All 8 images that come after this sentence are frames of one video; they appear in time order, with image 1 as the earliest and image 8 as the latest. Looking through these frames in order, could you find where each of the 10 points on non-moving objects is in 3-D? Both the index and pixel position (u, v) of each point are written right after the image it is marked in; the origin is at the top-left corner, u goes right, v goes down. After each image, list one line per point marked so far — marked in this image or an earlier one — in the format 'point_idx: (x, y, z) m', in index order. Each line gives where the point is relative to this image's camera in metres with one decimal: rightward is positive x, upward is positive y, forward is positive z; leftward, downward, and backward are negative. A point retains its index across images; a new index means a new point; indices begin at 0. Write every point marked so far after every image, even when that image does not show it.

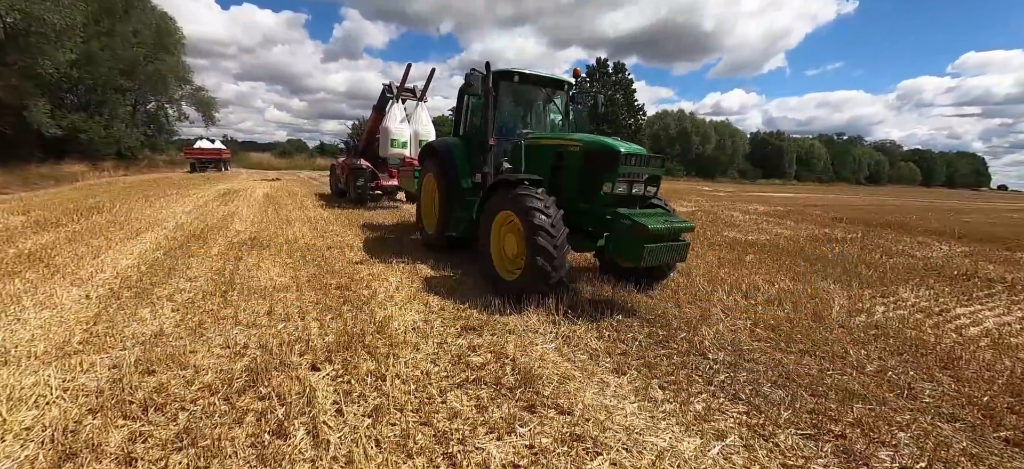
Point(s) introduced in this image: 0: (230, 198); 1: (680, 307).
0: (-7.0, +0.9, +10.8) m
1: (+1.5, -0.7, +4.0) m
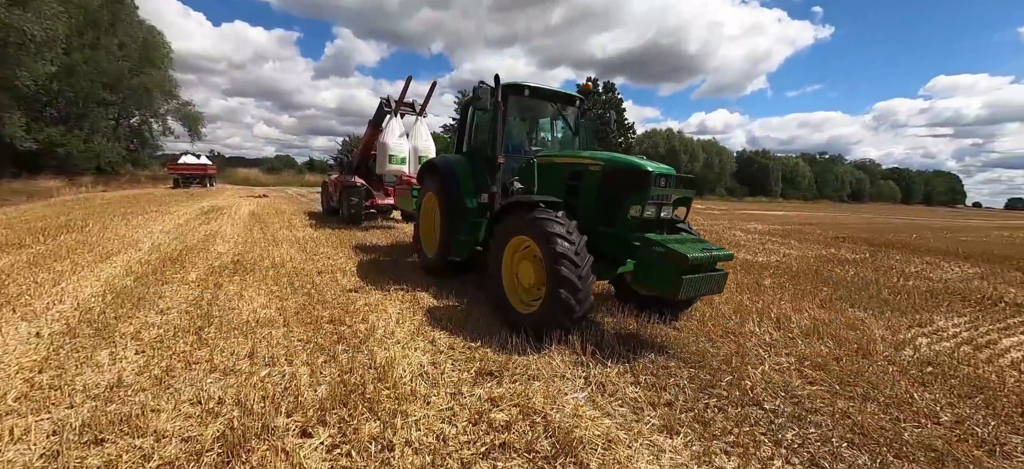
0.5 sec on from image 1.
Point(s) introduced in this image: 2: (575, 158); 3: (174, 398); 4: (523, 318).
0: (-7.0, +0.4, +10.3) m
1: (+1.7, -0.9, +3.6) m
2: (+0.6, +0.6, +3.8) m
3: (-1.8, -0.9, +2.3) m
4: (+0.1, -0.6, +3.4) m
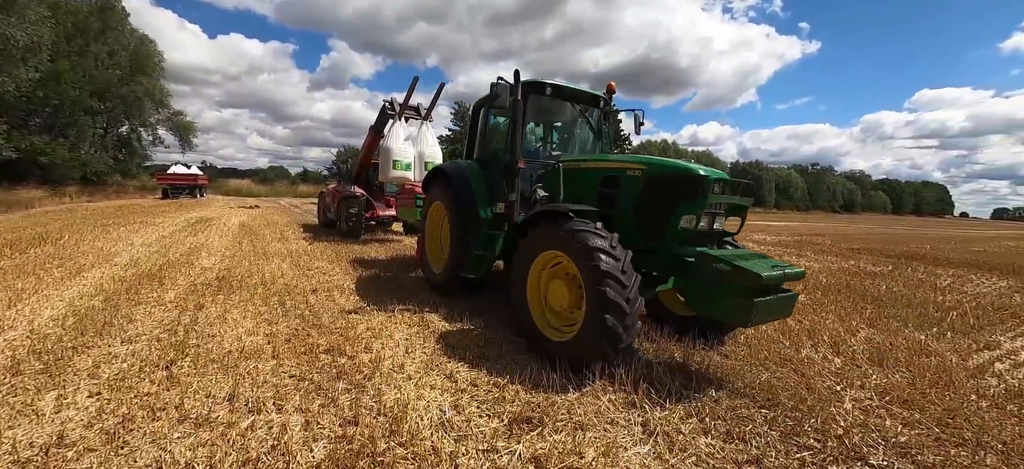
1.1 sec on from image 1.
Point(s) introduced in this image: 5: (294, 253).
0: (-6.9, +0.1, +9.7) m
1: (+1.8, -1.0, +3.1) m
2: (+0.7, +0.5, +3.4) m
3: (-1.6, -0.9, +1.8) m
4: (+0.3, -0.7, +2.9) m
5: (-3.3, -0.3, +6.8) m
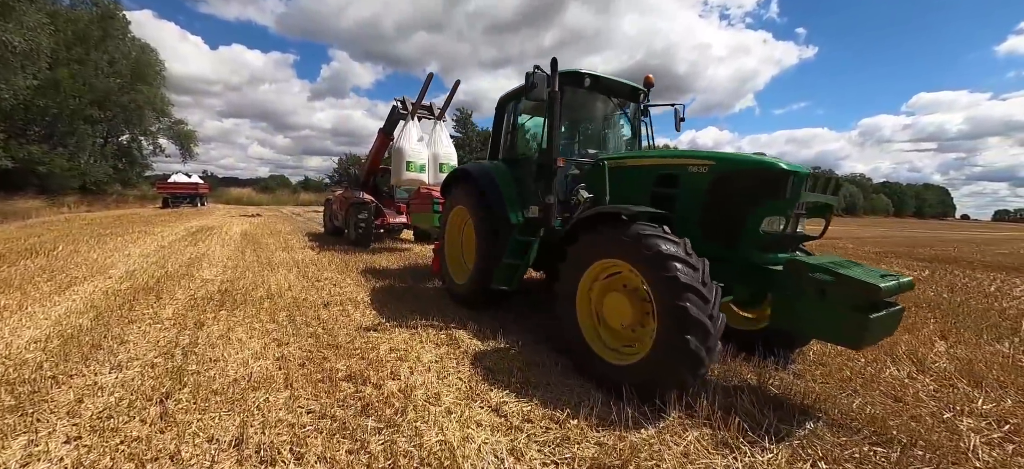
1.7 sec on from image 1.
0: (-6.6, -0.1, +9.3) m
1: (+2.2, -1.0, +2.7) m
2: (+1.0, +0.5, +3.0) m
3: (-1.3, -1.0, +1.4) m
4: (+0.6, -0.8, +2.5) m
5: (-3.0, -0.4, +6.3) m
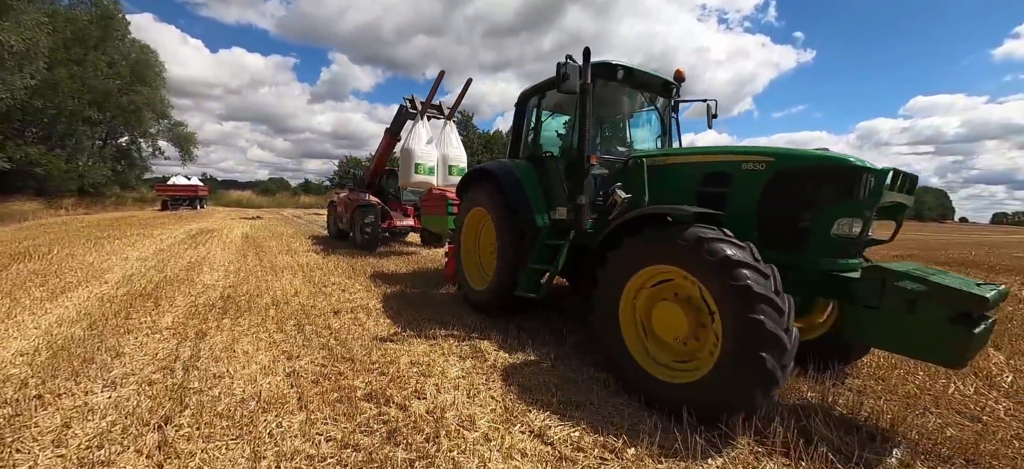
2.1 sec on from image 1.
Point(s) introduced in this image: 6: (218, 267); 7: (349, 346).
0: (-6.4, -0.1, +9.1) m
1: (+2.4, -1.0, +2.4) m
2: (+1.2, +0.5, +2.7) m
3: (-1.0, -1.0, +1.1) m
4: (+0.8, -0.8, +2.2) m
5: (-2.8, -0.4, +6.1) m
6: (-4.1, -0.4, +6.1) m
7: (-1.1, -0.8, +3.1) m
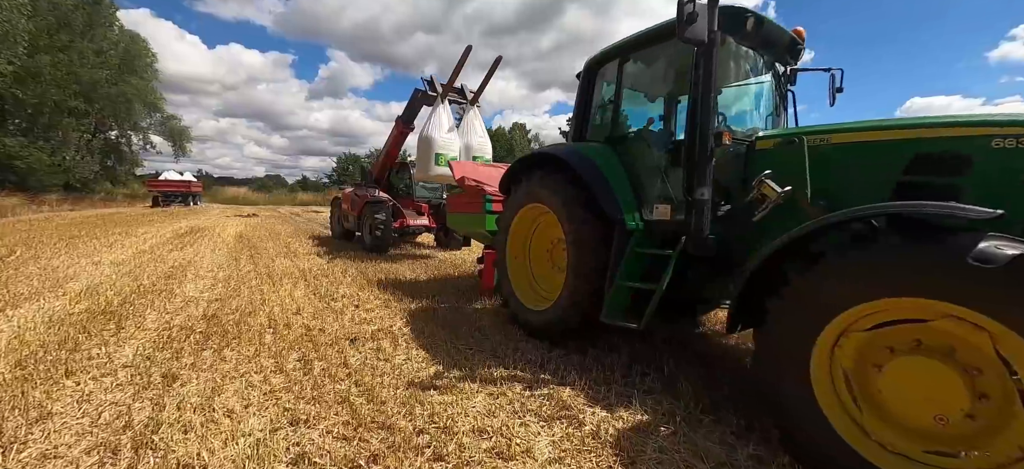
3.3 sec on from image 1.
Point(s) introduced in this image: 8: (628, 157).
0: (-5.9, -0.1, +8.1) m
1: (+2.8, -1.1, +1.5) m
2: (+1.7, +0.5, +1.8) m
3: (-0.6, -1.0, +0.2) m
4: (+1.3, -0.8, +1.3) m
5: (-2.4, -0.5, +5.1) m
6: (-3.6, -0.5, +5.2) m
7: (-0.6, -0.8, +2.1) m
8: (+0.8, +0.5, +2.8) m
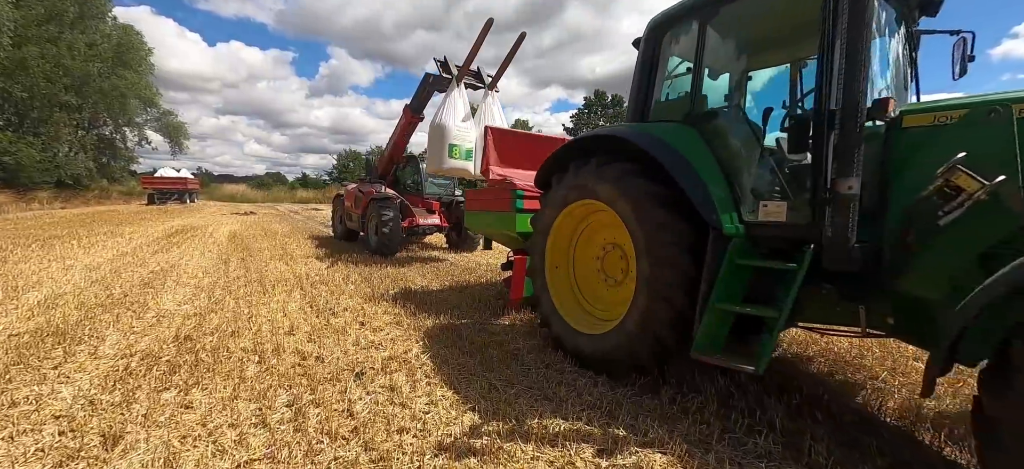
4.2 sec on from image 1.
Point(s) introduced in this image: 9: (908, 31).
0: (-5.7, -0.1, +7.5) m
1: (+3.1, -1.1, +0.9) m
2: (+2.0, +0.4, +1.2) m
3: (-0.3, -1.0, -0.5) m
4: (+1.5, -0.9, +0.7) m
5: (-2.1, -0.5, +4.5) m
6: (-3.3, -0.5, +4.5) m
7: (-0.4, -0.8, +1.5) m
8: (+1.0, +0.5, +2.2) m
9: (+2.1, +1.1, +2.3) m
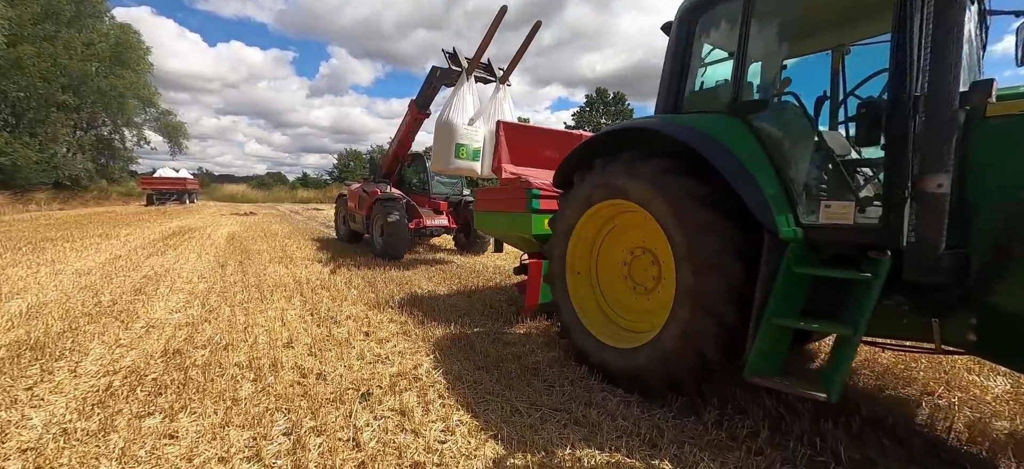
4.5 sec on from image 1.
0: (-5.5, -0.1, +7.3) m
1: (+3.2, -1.1, +0.6) m
2: (+2.1, +0.4, +0.9) m
3: (-0.2, -1.1, -0.7) m
4: (+1.6, -0.9, +0.4) m
5: (-2.0, -0.5, +4.3) m
6: (-3.2, -0.5, +4.3) m
7: (-0.3, -0.8, +1.3) m
8: (+1.1, +0.5, +2.0) m
9: (+2.2, +1.1, +2.0) m
